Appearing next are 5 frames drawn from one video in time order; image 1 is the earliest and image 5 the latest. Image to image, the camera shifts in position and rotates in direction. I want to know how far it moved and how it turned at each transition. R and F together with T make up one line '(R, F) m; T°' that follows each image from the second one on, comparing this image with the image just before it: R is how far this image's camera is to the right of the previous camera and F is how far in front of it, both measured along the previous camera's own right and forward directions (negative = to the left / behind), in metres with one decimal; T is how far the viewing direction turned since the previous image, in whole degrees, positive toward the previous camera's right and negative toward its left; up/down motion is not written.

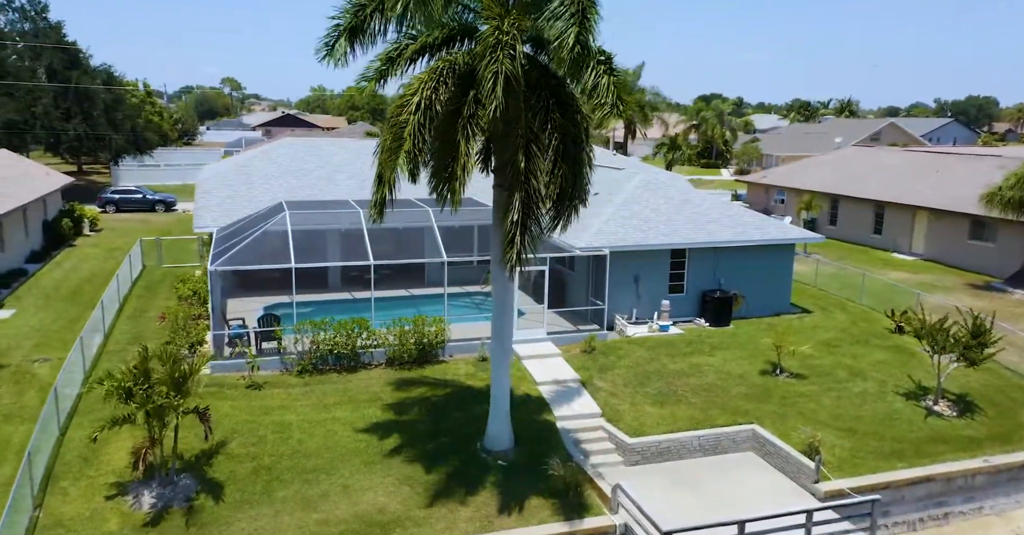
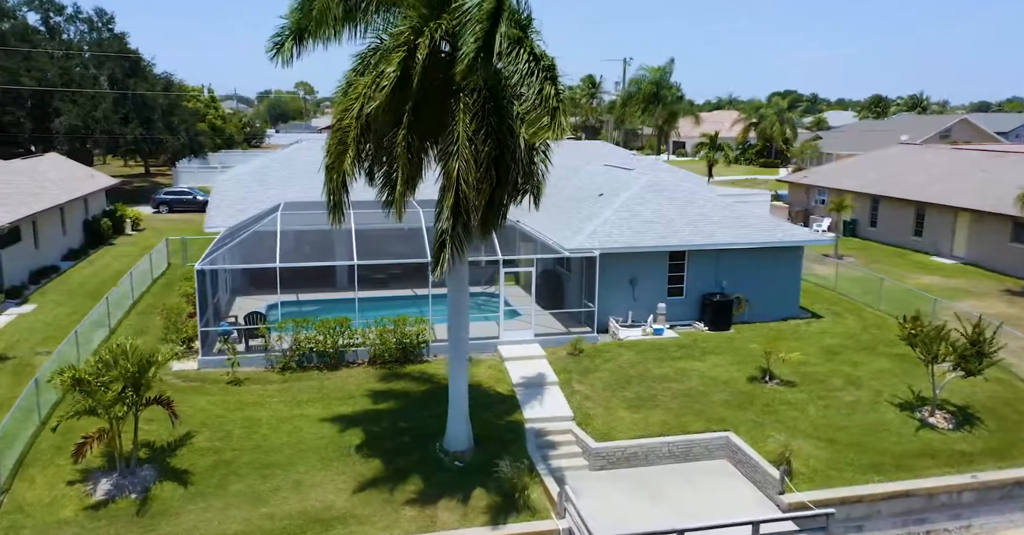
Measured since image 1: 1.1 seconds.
(+1.7, +0.2) m; -5°
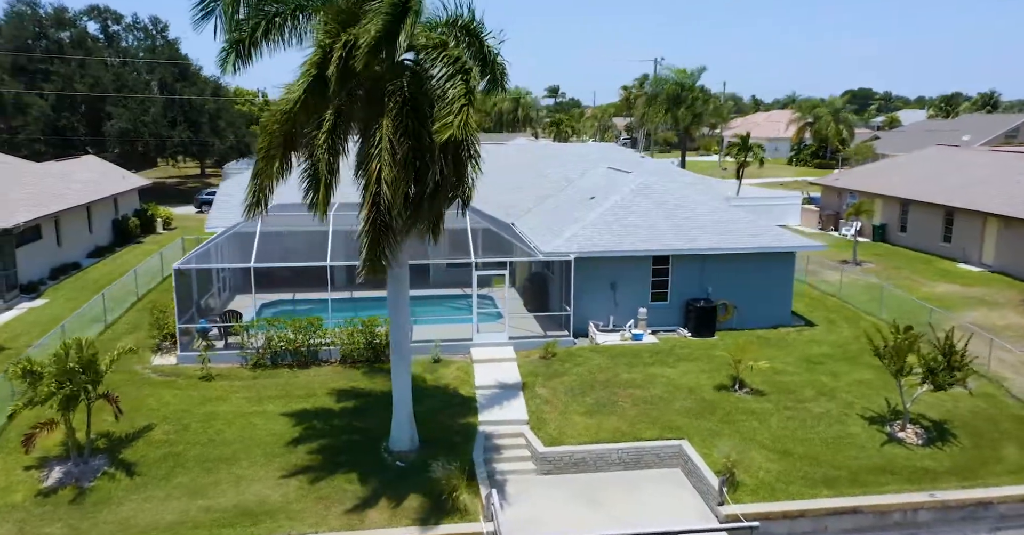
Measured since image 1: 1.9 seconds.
(+1.9, +0.1) m; -4°
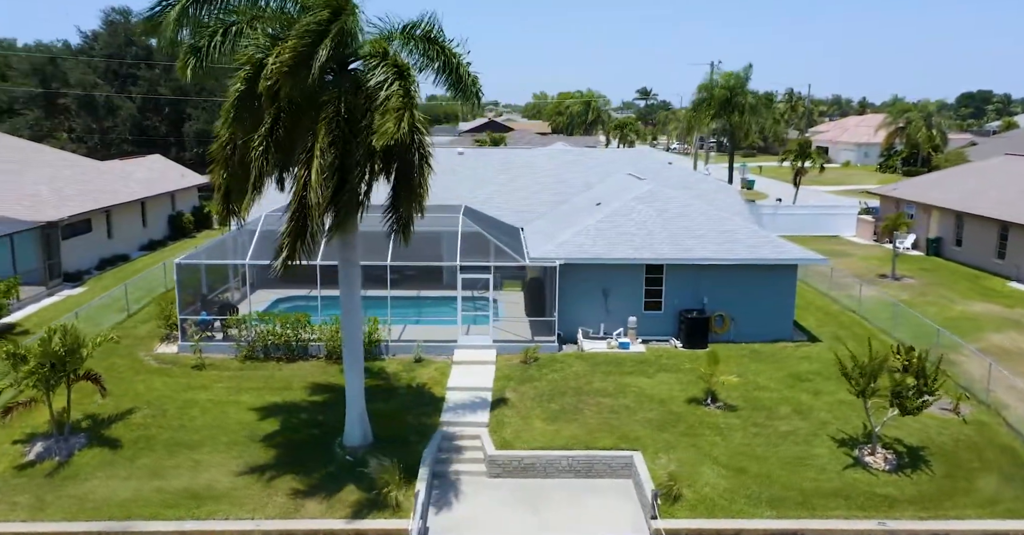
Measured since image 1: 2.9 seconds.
(+2.2, -0.1) m; -6°
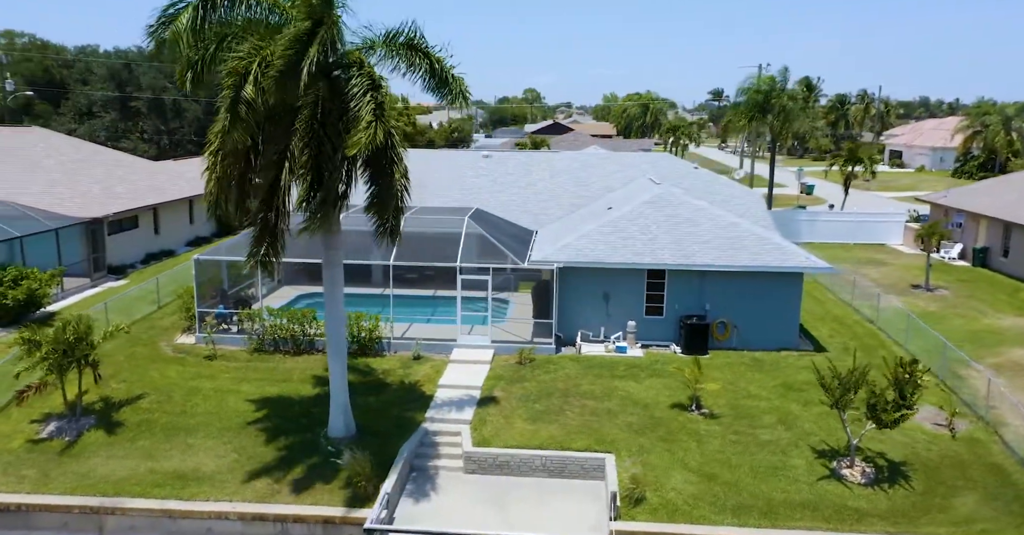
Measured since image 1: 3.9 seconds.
(+1.5, -0.3) m; -5°
